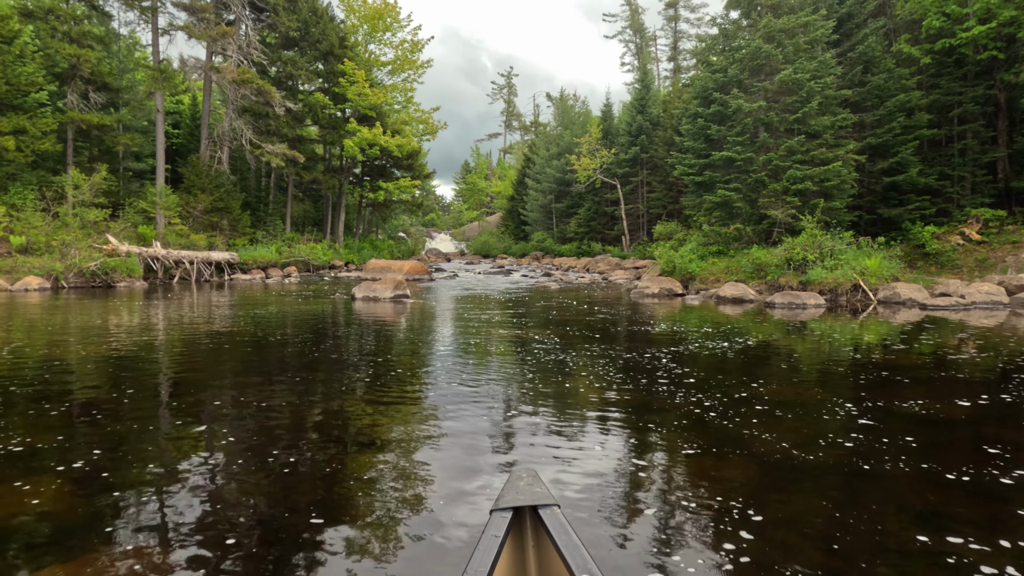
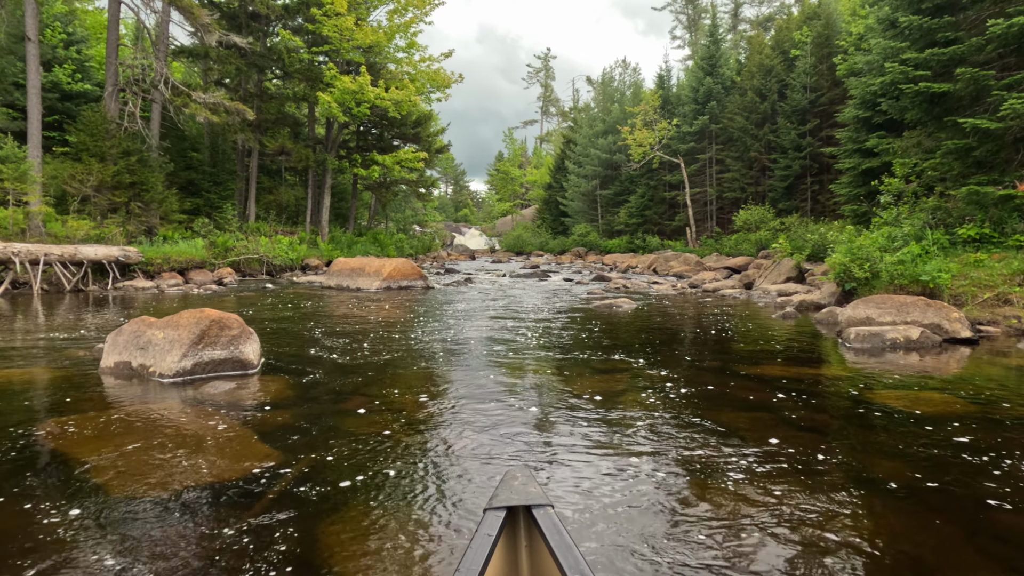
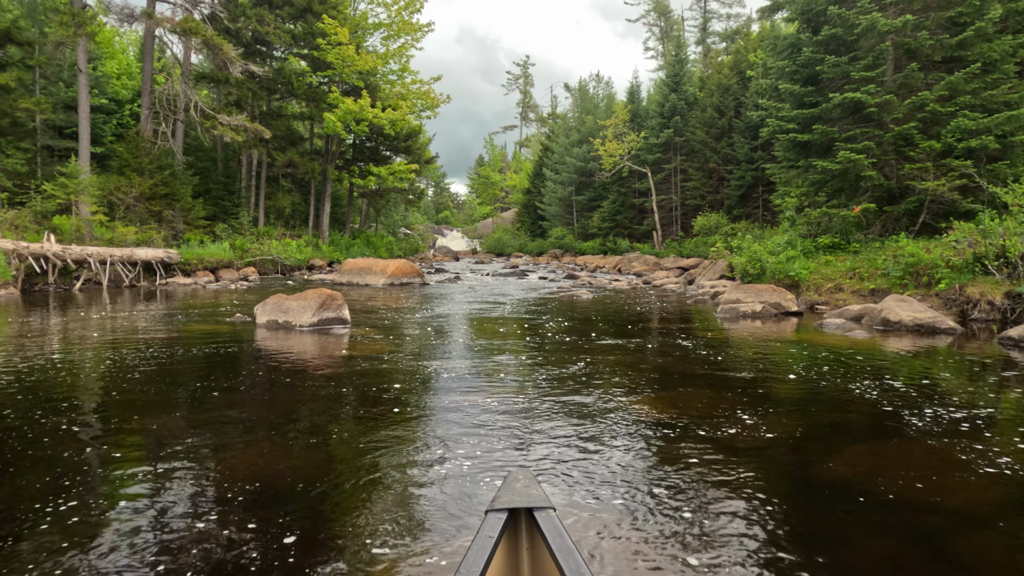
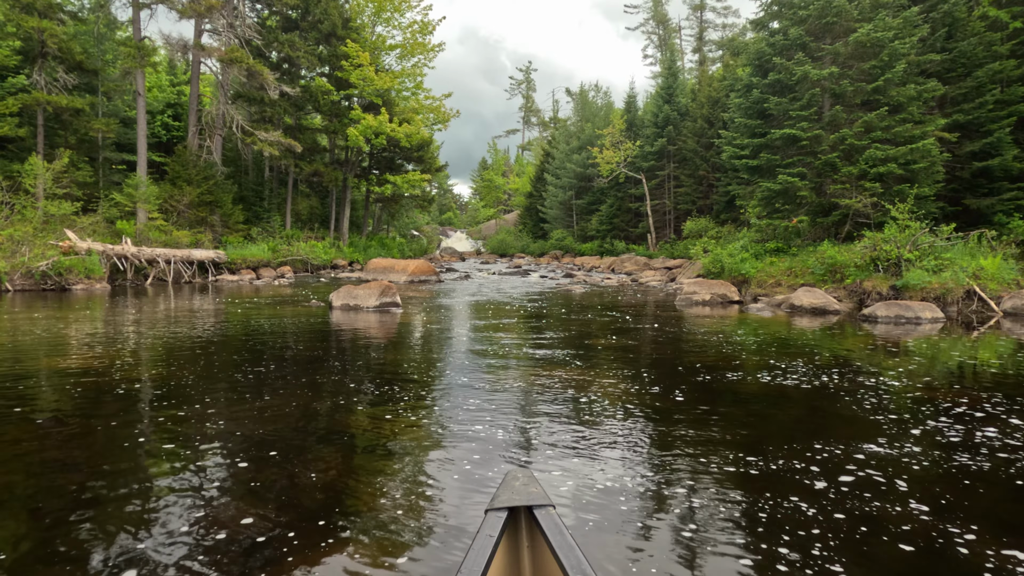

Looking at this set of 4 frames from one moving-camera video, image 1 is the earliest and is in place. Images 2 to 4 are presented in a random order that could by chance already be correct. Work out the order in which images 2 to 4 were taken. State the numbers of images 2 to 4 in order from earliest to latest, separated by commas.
4, 3, 2
